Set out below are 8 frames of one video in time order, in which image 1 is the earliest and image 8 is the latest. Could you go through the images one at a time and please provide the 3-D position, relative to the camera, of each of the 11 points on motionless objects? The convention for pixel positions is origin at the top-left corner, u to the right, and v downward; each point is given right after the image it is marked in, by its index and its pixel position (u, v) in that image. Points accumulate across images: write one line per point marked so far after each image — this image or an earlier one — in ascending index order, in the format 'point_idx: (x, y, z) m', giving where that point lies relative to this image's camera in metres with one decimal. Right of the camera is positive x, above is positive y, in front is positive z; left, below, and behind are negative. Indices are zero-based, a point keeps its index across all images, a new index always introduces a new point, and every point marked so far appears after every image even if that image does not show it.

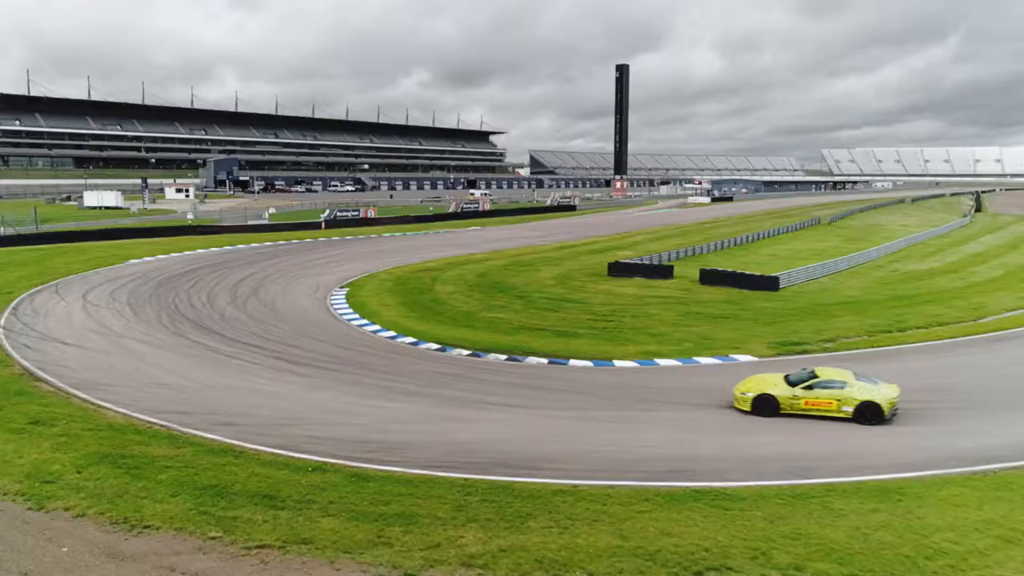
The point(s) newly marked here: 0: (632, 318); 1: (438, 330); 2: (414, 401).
0: (+3.0, -0.8, +18.6) m
1: (-1.7, -1.0, +17.4) m
2: (-1.5, -1.8, +11.7) m
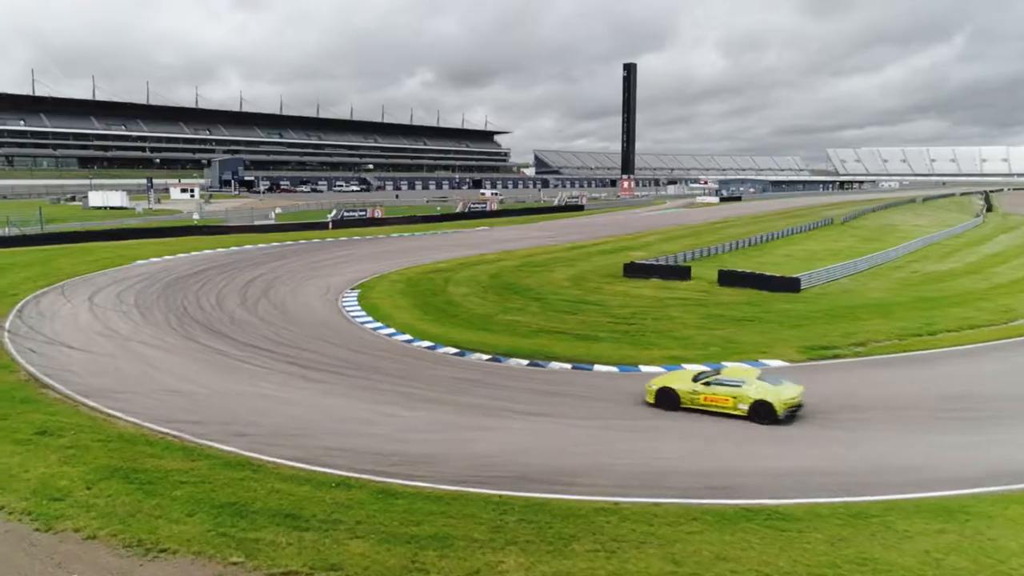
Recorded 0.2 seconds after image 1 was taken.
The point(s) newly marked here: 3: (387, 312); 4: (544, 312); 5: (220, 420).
0: (+3.4, -0.8, +18.1) m
1: (-1.3, -1.0, +16.9) m
2: (-1.1, -1.8, +11.2) m
3: (-3.2, -0.6, +19.5) m
4: (+0.8, -0.6, +19.2) m
5: (-4.0, -1.8, +10.3) m
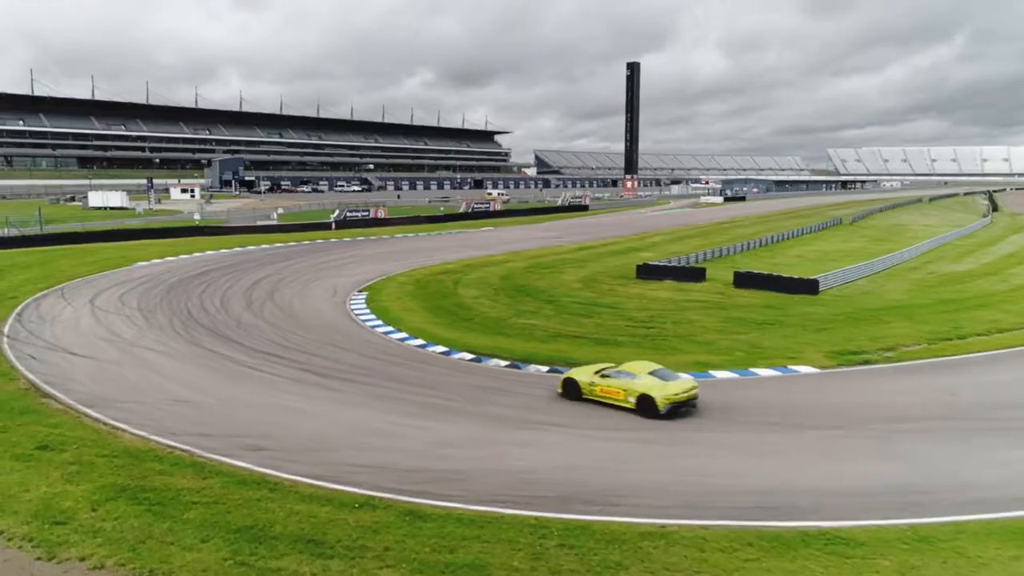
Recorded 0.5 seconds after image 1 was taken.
0: (+3.8, -0.9, +17.5) m
1: (-0.9, -1.1, +16.3) m
2: (-0.8, -1.9, +10.6) m
3: (-2.9, -0.7, +19.0) m
4: (+1.2, -0.7, +18.7) m
5: (-3.7, -1.9, +9.8) m
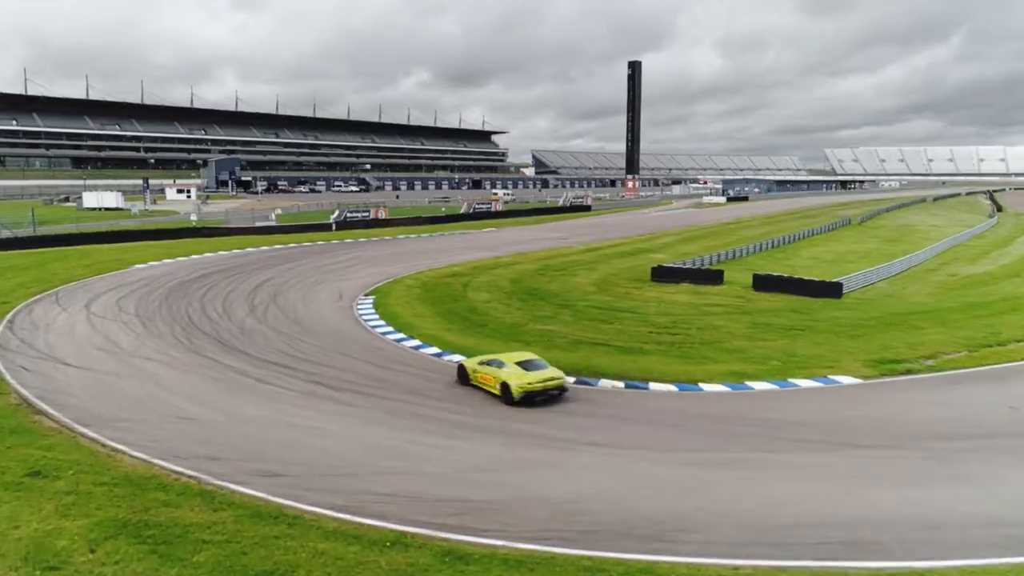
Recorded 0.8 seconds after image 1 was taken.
0: (+4.2, -1.0, +16.7) m
1: (-0.5, -1.2, +15.5) m
2: (-0.3, -2.0, +9.8) m
3: (-2.5, -0.8, +18.1) m
4: (+1.6, -0.8, +17.9) m
5: (-3.2, -2.0, +8.9) m
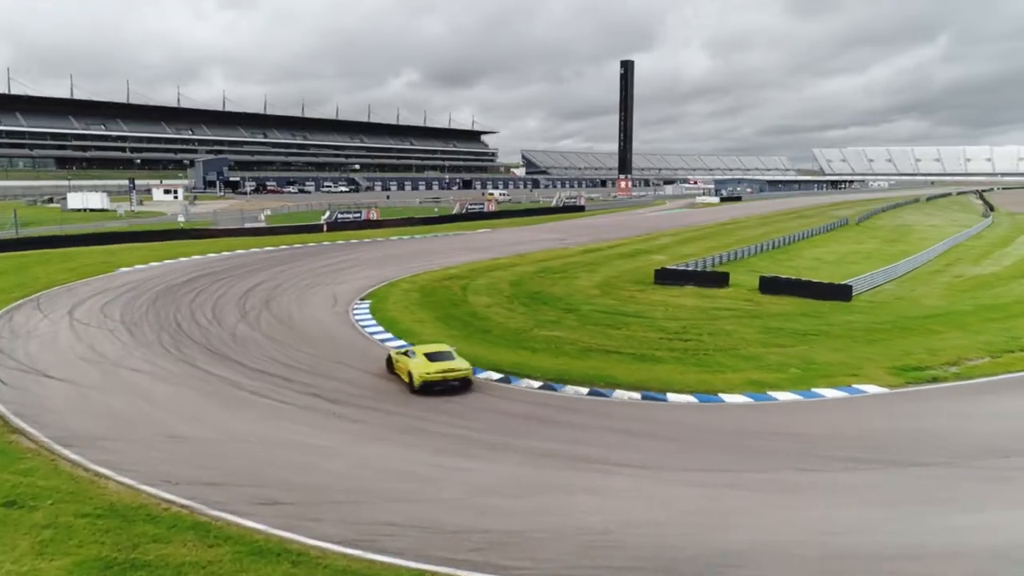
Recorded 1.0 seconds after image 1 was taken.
0: (+4.3, -1.0, +16.1) m
1: (-0.4, -1.3, +14.8) m
2: (-0.1, -2.1, +9.1) m
3: (-2.4, -0.9, +17.4) m
4: (+1.7, -0.9, +17.2) m
5: (-3.0, -2.1, +8.2) m
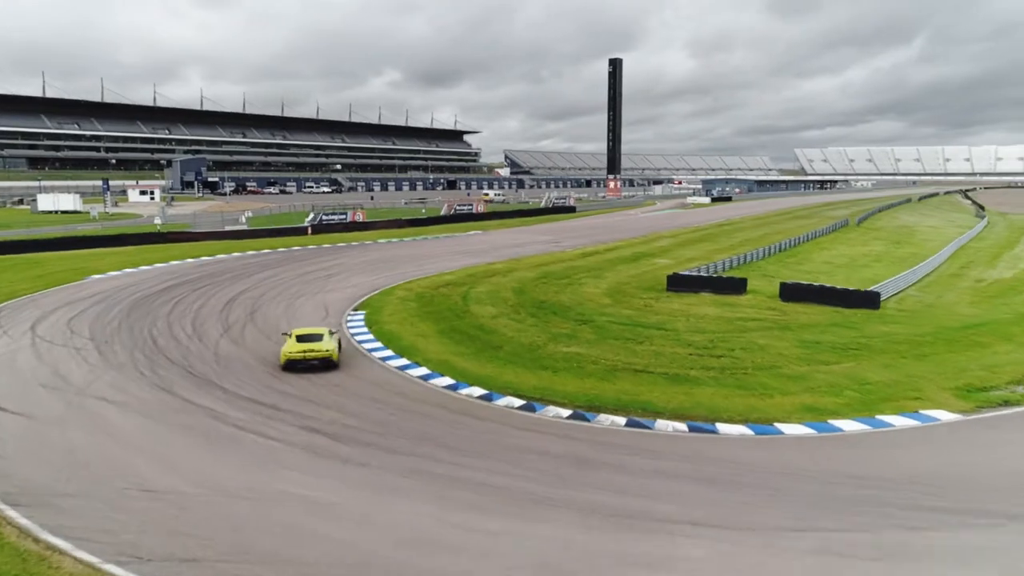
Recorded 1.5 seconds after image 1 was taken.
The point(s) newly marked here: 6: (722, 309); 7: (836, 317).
0: (+4.6, -1.3, +14.7) m
1: (-0.1, -1.5, +13.3) m
2: (+0.3, -2.3, +7.6) m
3: (-2.2, -1.2, +15.8) m
4: (+1.9, -1.1, +15.7) m
5: (-2.5, -2.3, +6.6) m
6: (+5.4, -0.5, +19.2) m
7: (+7.9, -0.7, +18.2) m
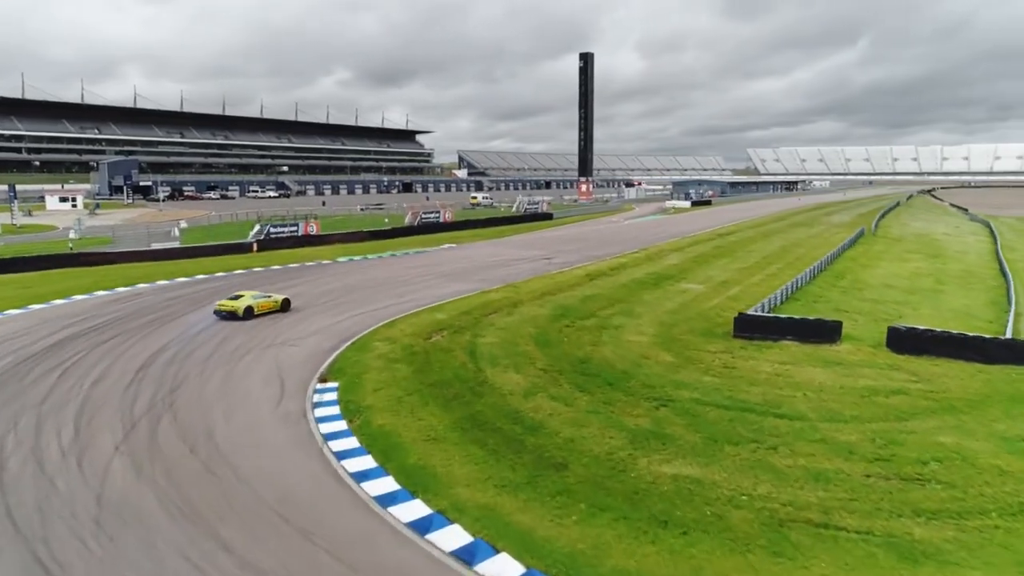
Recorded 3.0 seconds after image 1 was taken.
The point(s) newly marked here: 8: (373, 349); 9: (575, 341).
0: (+5.5, -2.3, +9.5) m
1: (+1.0, -2.6, +7.8) m
2: (+1.8, -3.4, +2.1) m
3: (-1.3, -2.3, +10.1) m
4: (+2.8, -2.2, +10.3) m
5: (-1.0, -3.5, +0.9) m
6: (+6.0, -1.6, +14.0) m
7: (+8.6, -1.7, +13.1) m
8: (-3.1, -1.3, +16.5) m
9: (+1.4, -1.2, +16.5) m
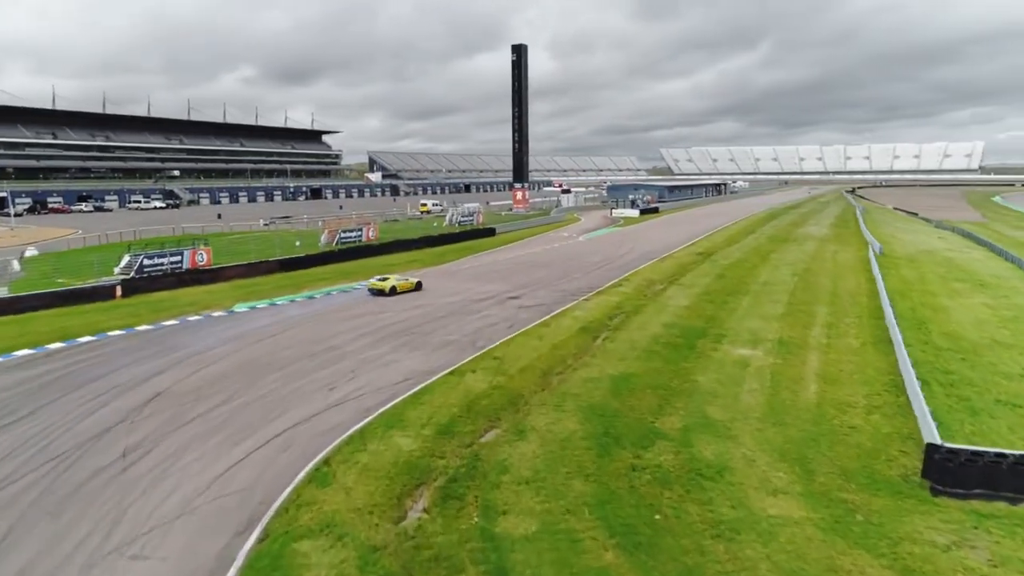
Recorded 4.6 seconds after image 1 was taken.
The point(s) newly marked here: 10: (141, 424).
0: (+7.0, -3.9, +2.5) m
1: (+2.7, -4.3, +0.3) m
2: (+4.2, -5.1, -5.3) m
3: (+0.2, -4.0, +2.3) m
4: (+4.2, -3.8, +3.0) m
5: (+1.5, -5.2, -6.8) m
6: (+6.9, -3.1, +7.1) m
7: (+9.6, -3.2, +6.5) m
8: (-2.4, -3.1, +8.4) m
9: (+2.1, -2.9, +8.9) m
10: (-6.7, -2.5, +12.7) m
